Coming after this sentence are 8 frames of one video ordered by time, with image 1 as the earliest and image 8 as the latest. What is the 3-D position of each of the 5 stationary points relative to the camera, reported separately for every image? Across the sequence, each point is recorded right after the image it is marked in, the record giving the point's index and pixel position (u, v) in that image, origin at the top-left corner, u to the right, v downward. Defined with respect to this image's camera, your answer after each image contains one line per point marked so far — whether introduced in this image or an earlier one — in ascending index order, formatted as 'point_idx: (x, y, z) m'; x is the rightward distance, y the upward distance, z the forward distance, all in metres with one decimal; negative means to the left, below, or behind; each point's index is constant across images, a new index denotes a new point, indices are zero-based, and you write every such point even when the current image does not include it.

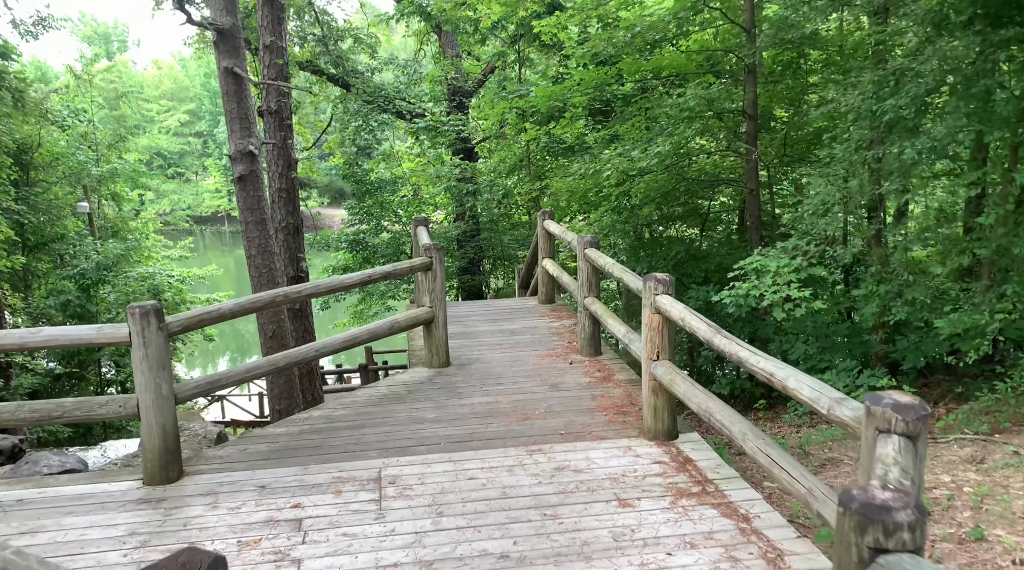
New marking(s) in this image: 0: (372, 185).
0: (-2.2, +1.6, +13.4) m
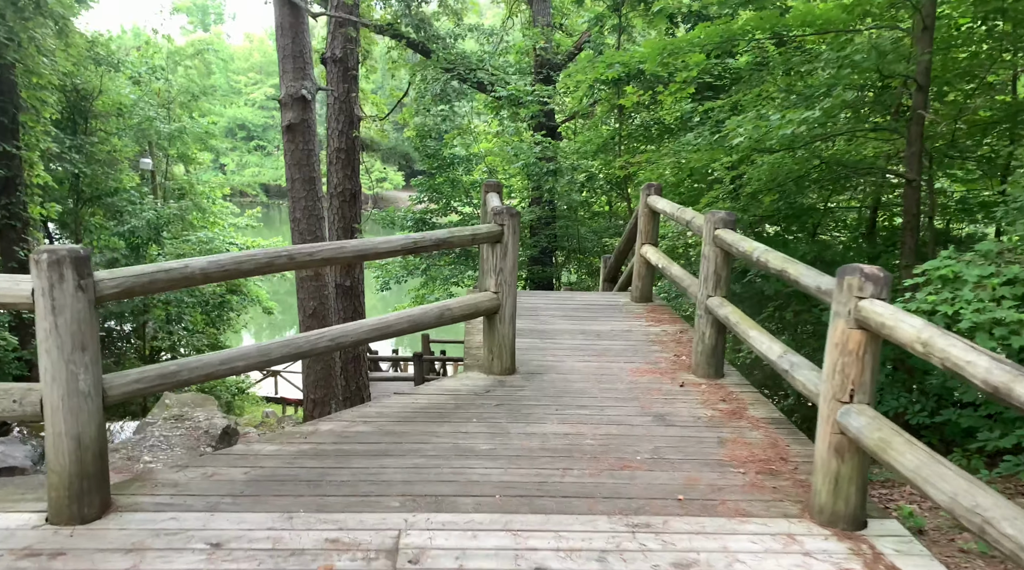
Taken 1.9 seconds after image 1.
0: (-1.0, +1.8, +12.4) m
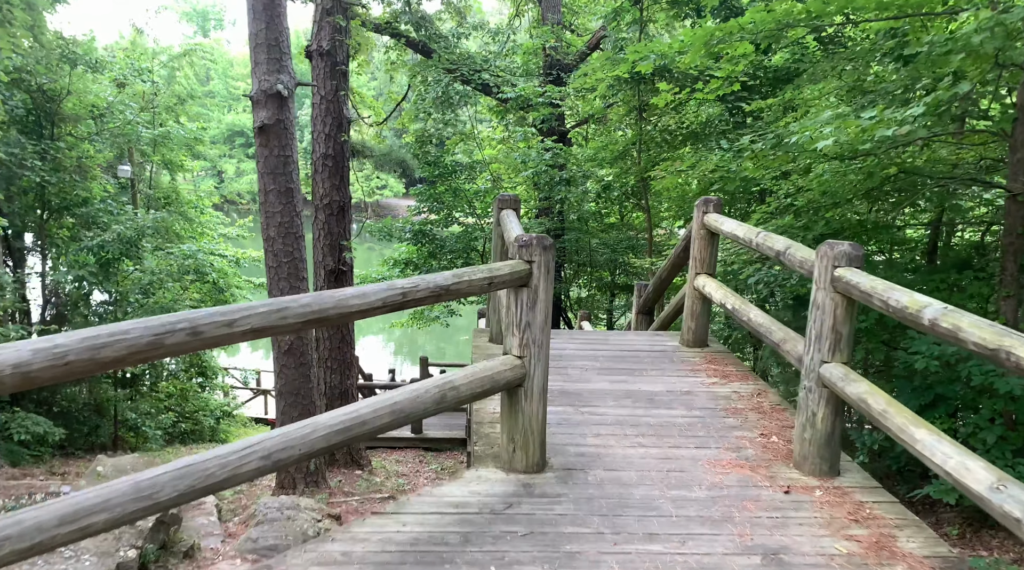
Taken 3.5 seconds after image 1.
0: (-0.9, +1.6, +11.5) m
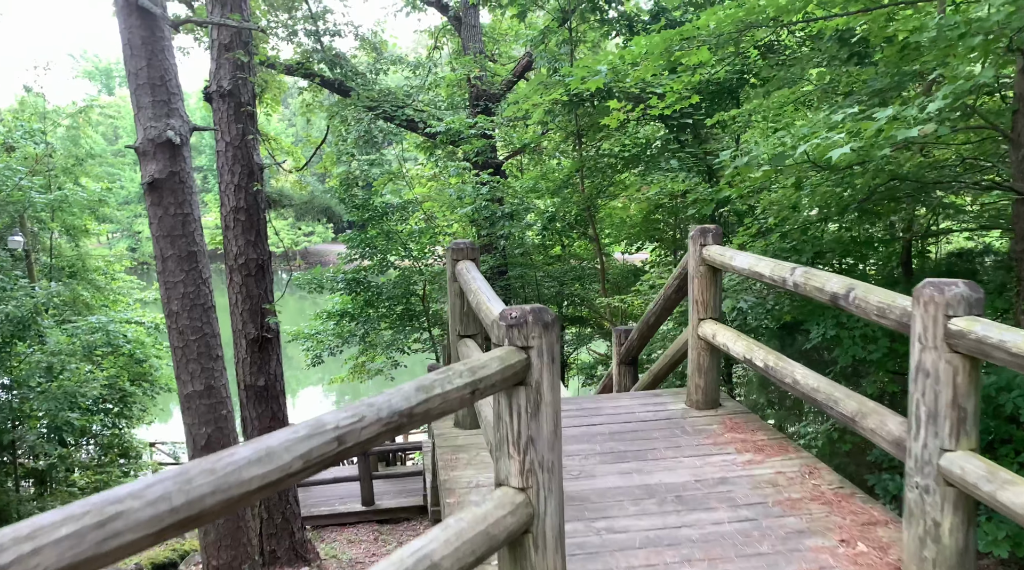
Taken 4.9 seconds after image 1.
0: (-1.7, +0.9, +10.8) m
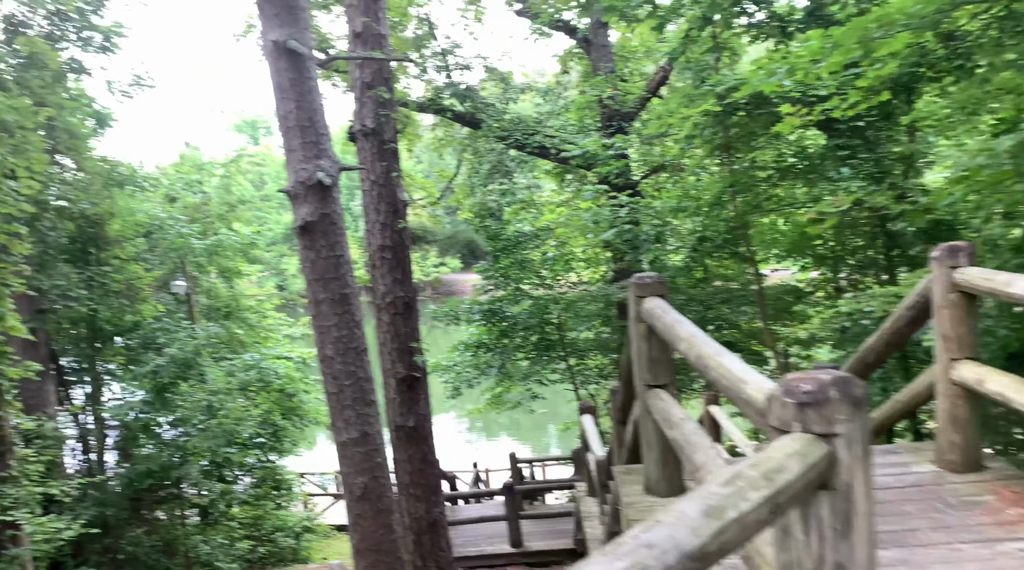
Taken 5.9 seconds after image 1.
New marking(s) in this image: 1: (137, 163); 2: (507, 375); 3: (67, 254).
0: (0.0, +0.6, +10.5) m
1: (-5.5, +1.7, +12.2) m
2: (-0.1, -1.1, +10.3) m
3: (-5.9, +0.3, +11.1) m
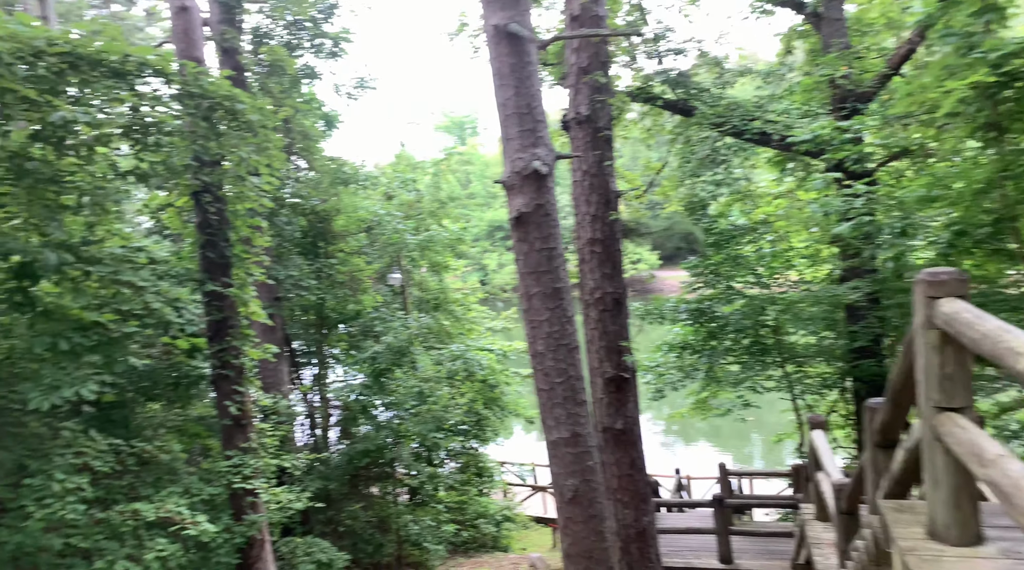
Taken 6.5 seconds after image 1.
0: (+2.6, +0.6, +9.9) m
1: (-2.4, +1.8, +12.9) m
2: (+2.4, -1.1, +9.7) m
3: (-3.0, +0.5, +11.9) m
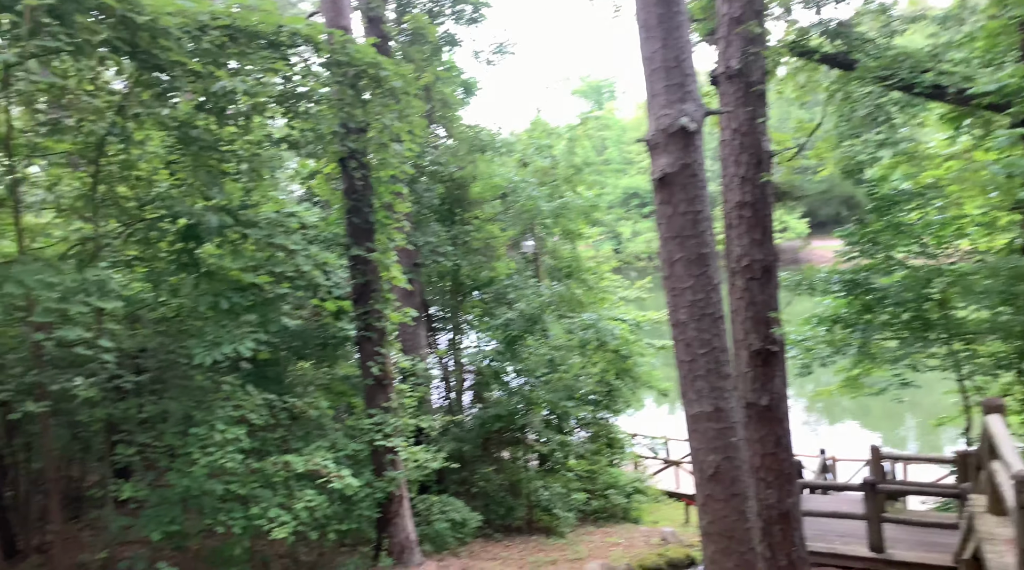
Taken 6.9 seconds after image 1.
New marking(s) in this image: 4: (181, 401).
0: (+4.1, +0.9, +9.1) m
1: (-0.3, +2.4, +12.8) m
2: (+3.9, -0.7, +9.0) m
3: (-1.0, +1.0, +11.9) m
4: (-3.0, -1.0, +7.6) m
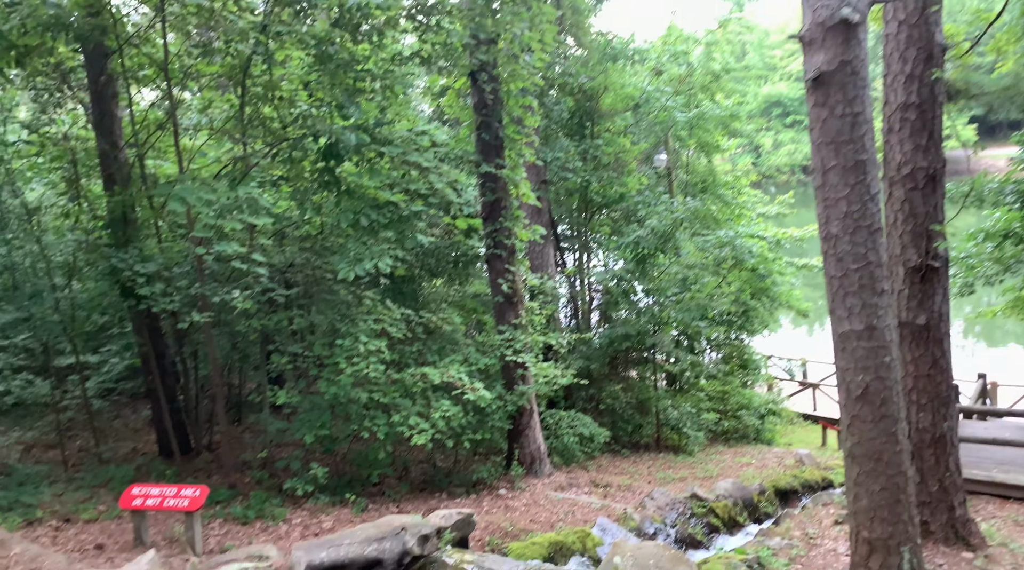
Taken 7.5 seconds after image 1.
0: (+5.5, +1.8, +8.0) m
1: (+1.7, +3.6, +12.2) m
2: (+5.3, +0.2, +8.1) m
3: (+0.9, +2.2, +11.6) m
4: (-1.7, -0.2, +7.9) m
